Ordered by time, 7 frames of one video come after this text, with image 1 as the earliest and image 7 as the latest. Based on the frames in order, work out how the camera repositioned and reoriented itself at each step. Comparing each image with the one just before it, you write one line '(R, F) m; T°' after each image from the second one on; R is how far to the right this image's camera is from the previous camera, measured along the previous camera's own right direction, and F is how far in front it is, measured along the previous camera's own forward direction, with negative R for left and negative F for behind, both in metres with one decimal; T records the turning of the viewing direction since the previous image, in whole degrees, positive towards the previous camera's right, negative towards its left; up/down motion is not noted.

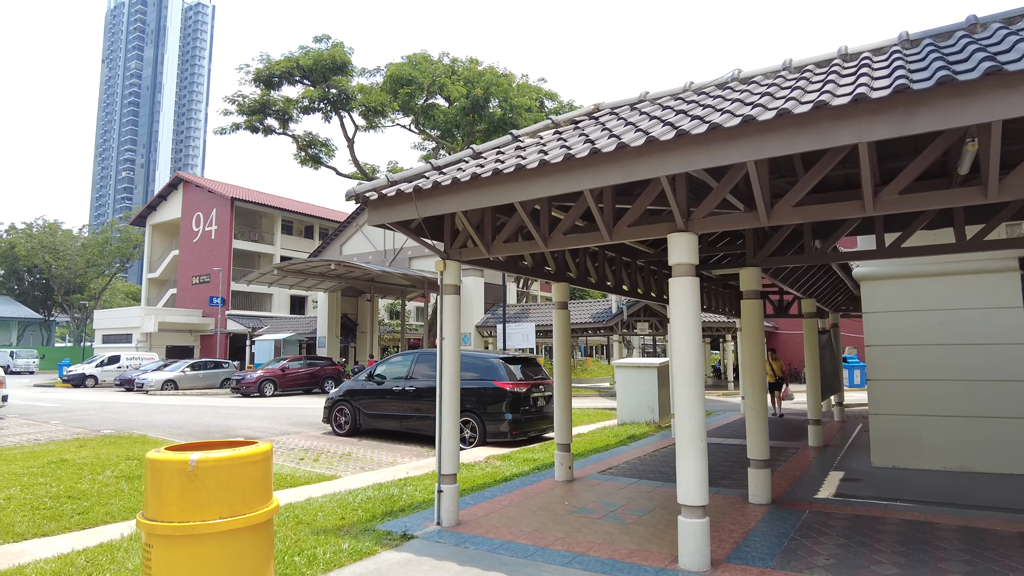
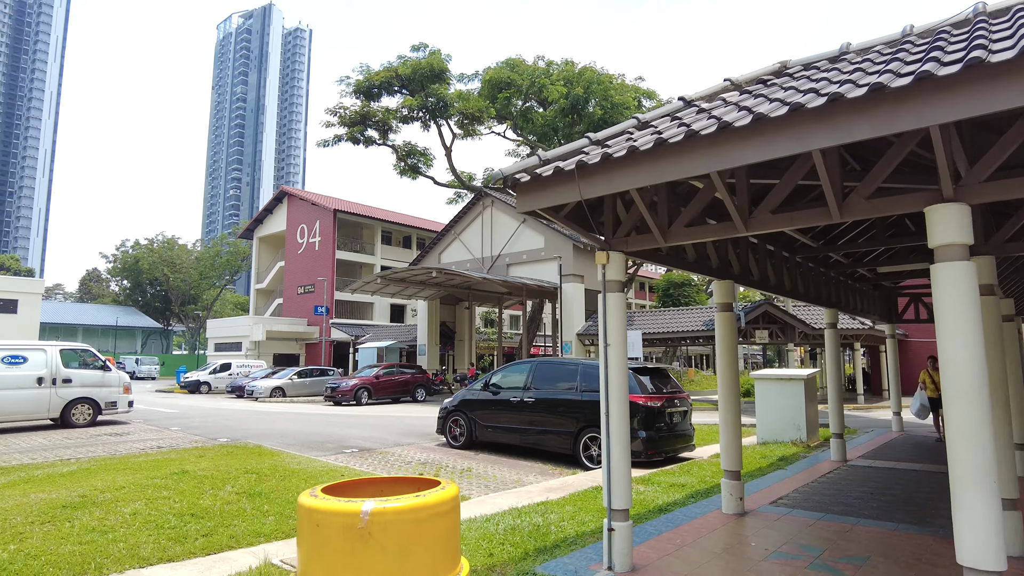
(-0.7, +0.9) m; -7°
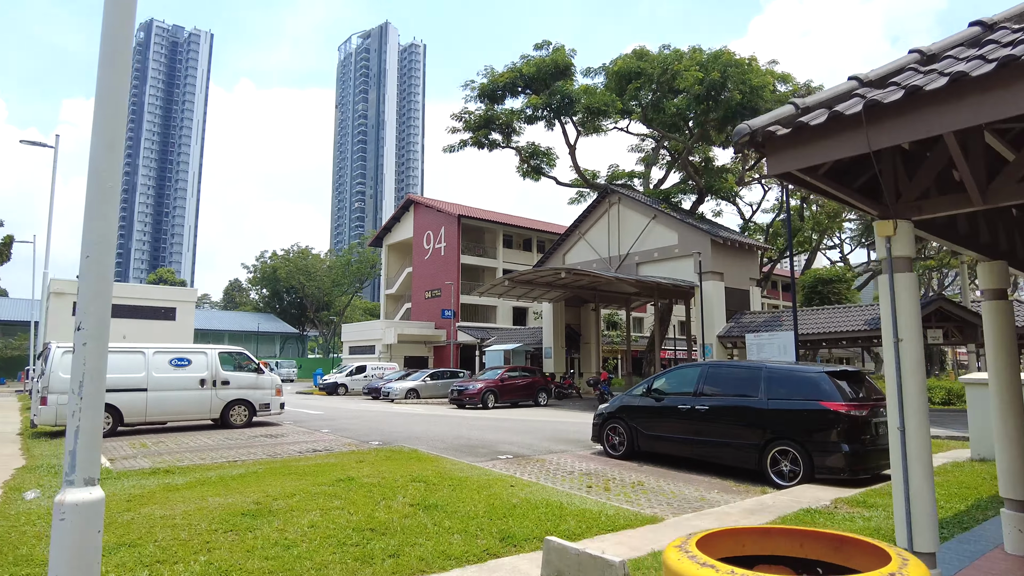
(-0.8, +0.8) m; -10°
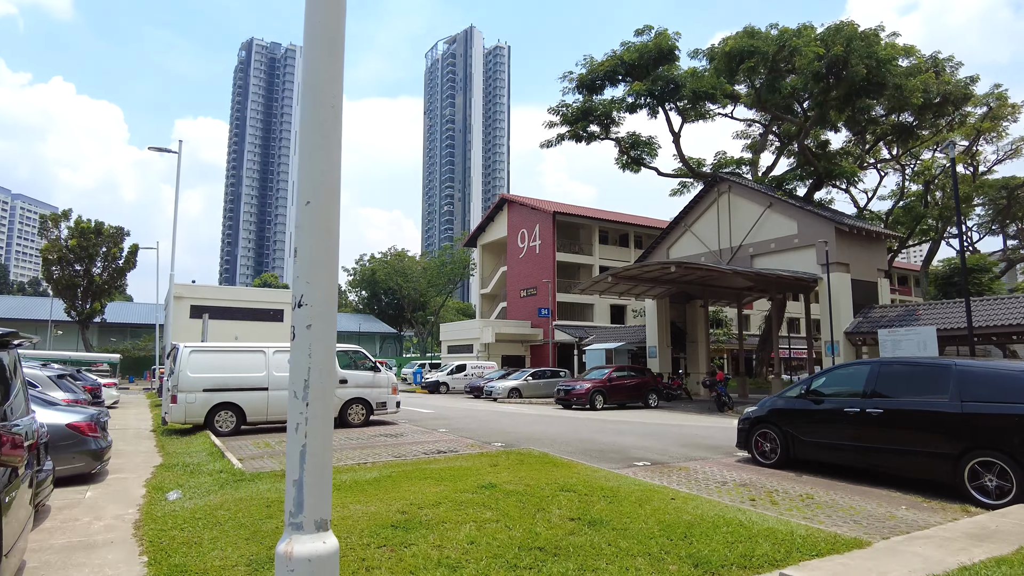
(-0.7, +0.7) m; -7°
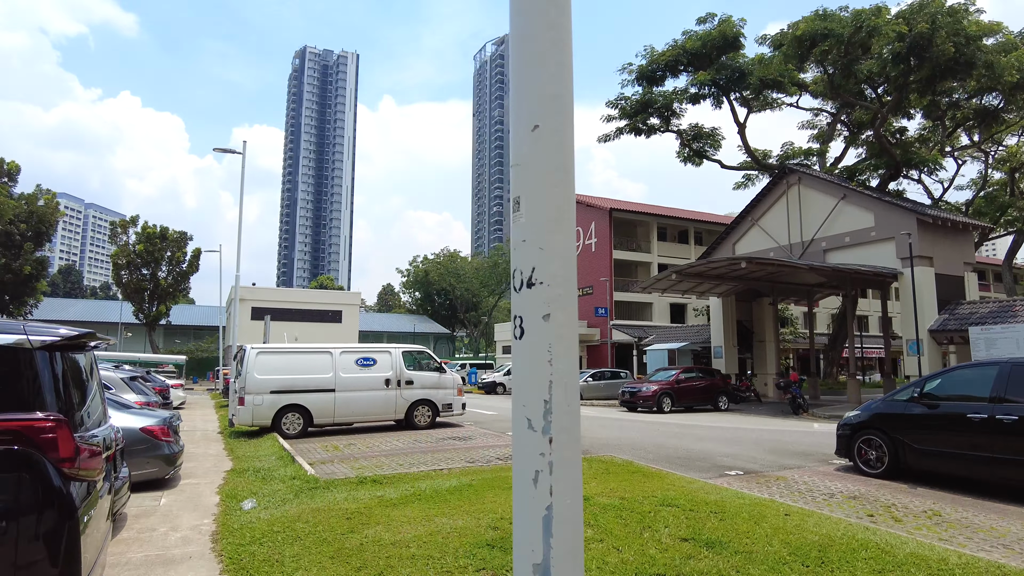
(-0.4, +0.6) m; -4°
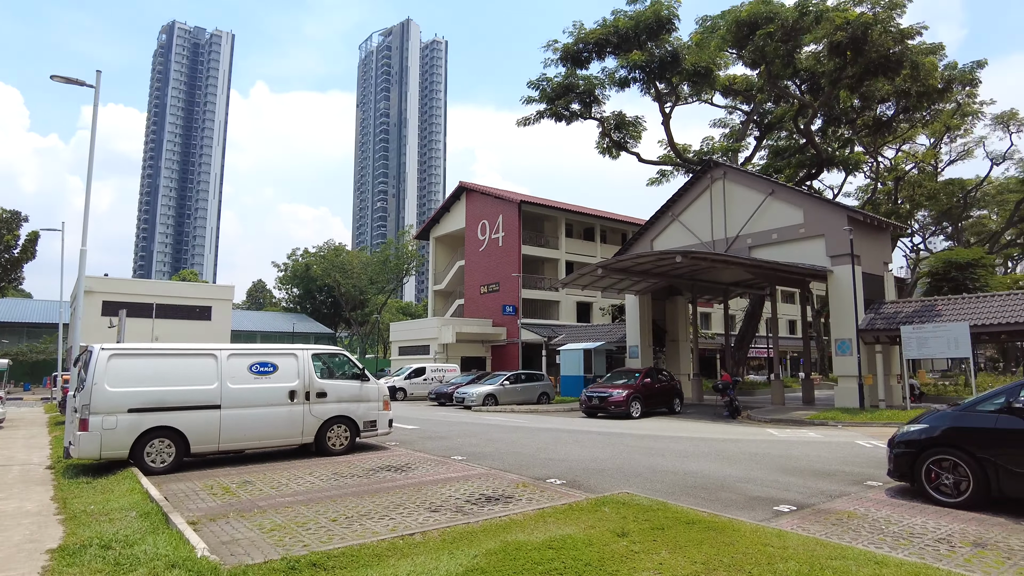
(-1.1, +2.9) m; +10°
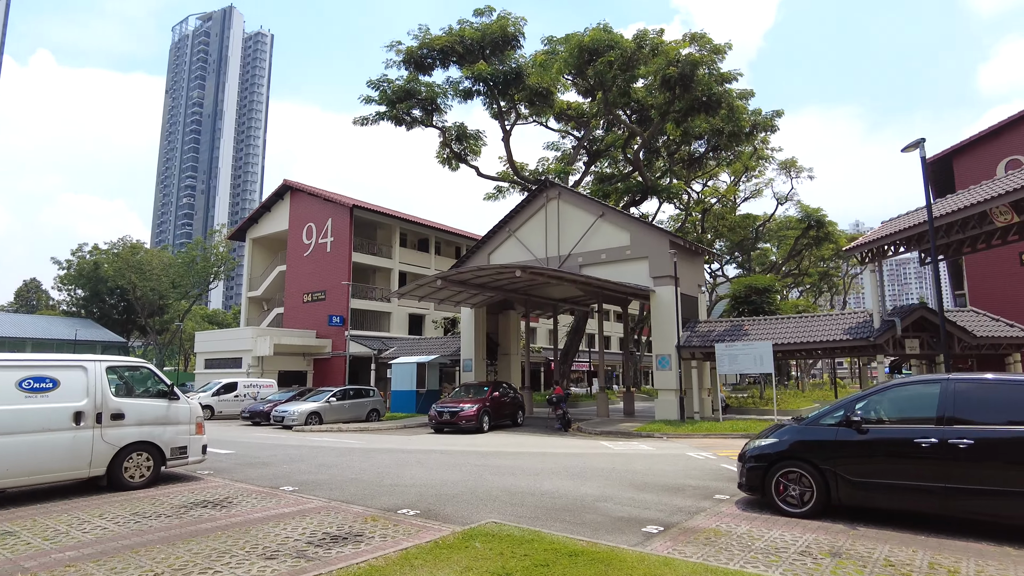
(-0.4, +0.8) m; +15°
